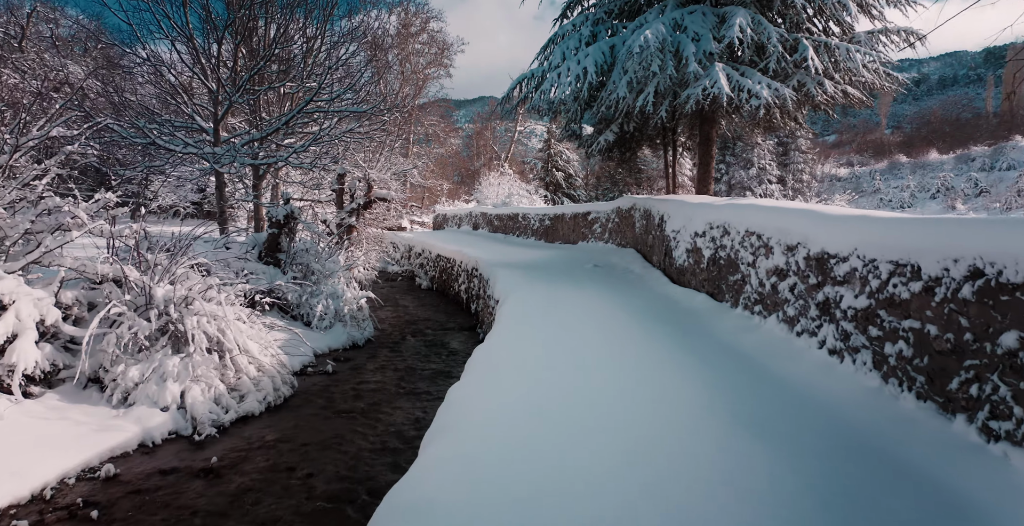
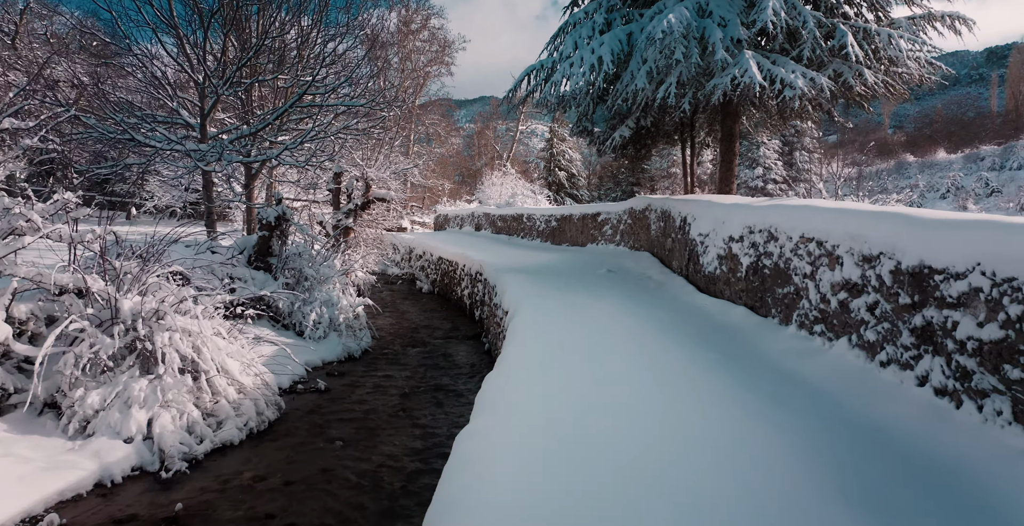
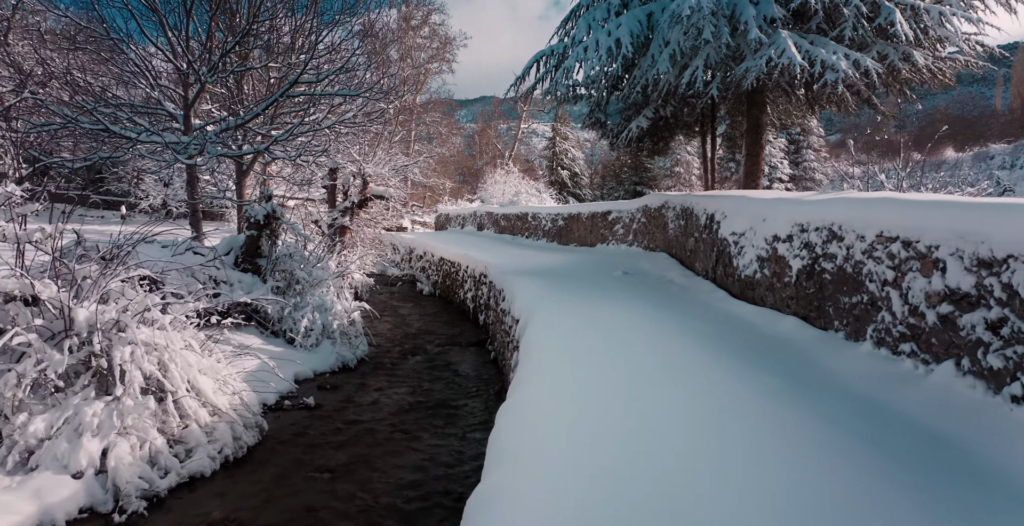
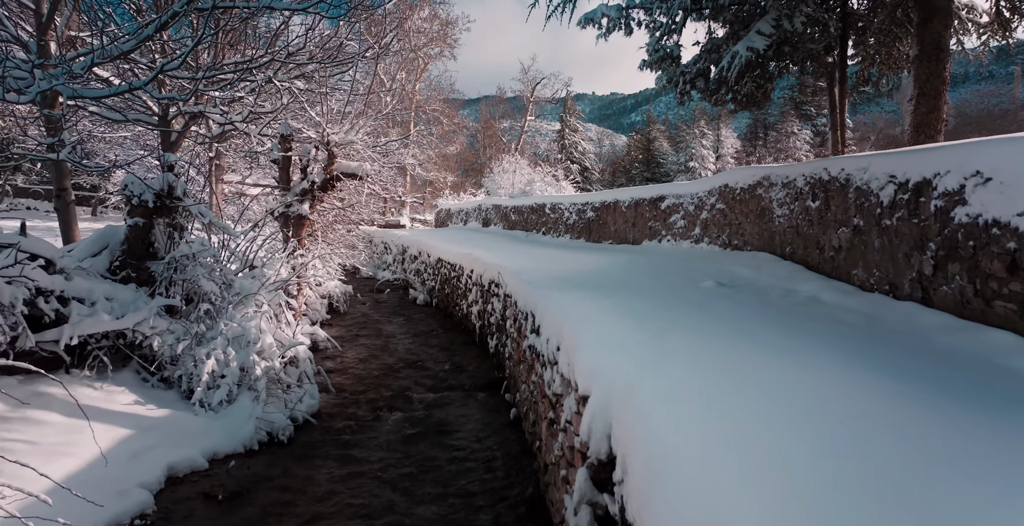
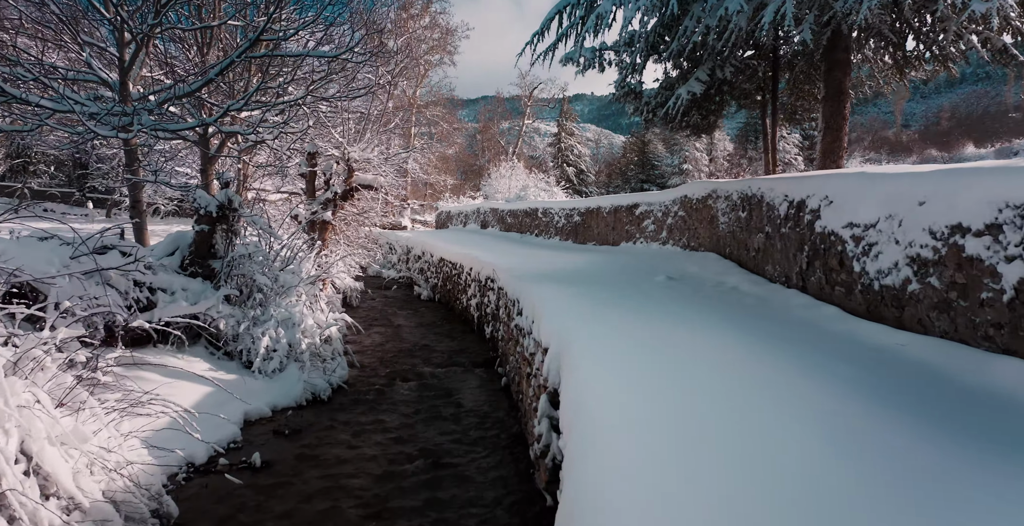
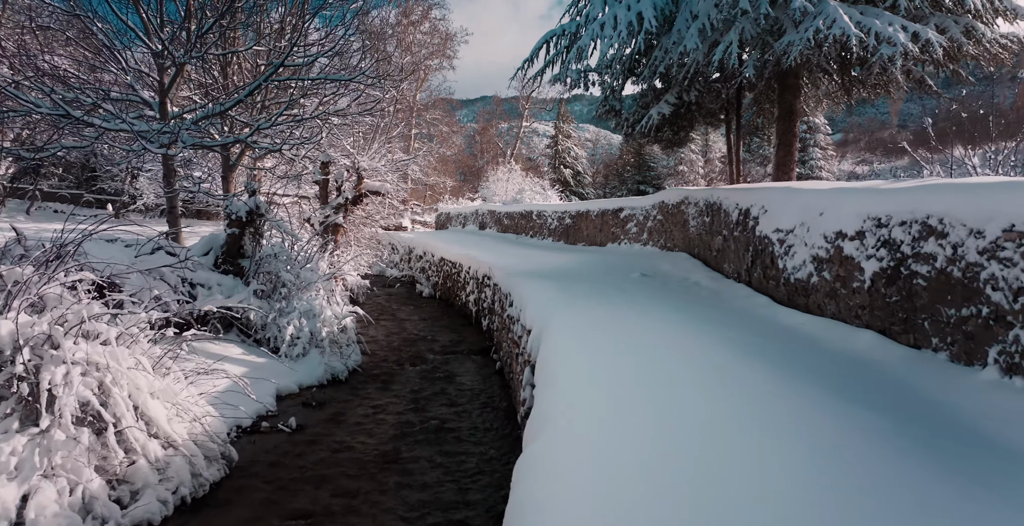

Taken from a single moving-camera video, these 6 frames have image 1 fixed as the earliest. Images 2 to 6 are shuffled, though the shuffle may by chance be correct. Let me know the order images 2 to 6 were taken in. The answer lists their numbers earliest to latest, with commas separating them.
2, 3, 6, 5, 4
